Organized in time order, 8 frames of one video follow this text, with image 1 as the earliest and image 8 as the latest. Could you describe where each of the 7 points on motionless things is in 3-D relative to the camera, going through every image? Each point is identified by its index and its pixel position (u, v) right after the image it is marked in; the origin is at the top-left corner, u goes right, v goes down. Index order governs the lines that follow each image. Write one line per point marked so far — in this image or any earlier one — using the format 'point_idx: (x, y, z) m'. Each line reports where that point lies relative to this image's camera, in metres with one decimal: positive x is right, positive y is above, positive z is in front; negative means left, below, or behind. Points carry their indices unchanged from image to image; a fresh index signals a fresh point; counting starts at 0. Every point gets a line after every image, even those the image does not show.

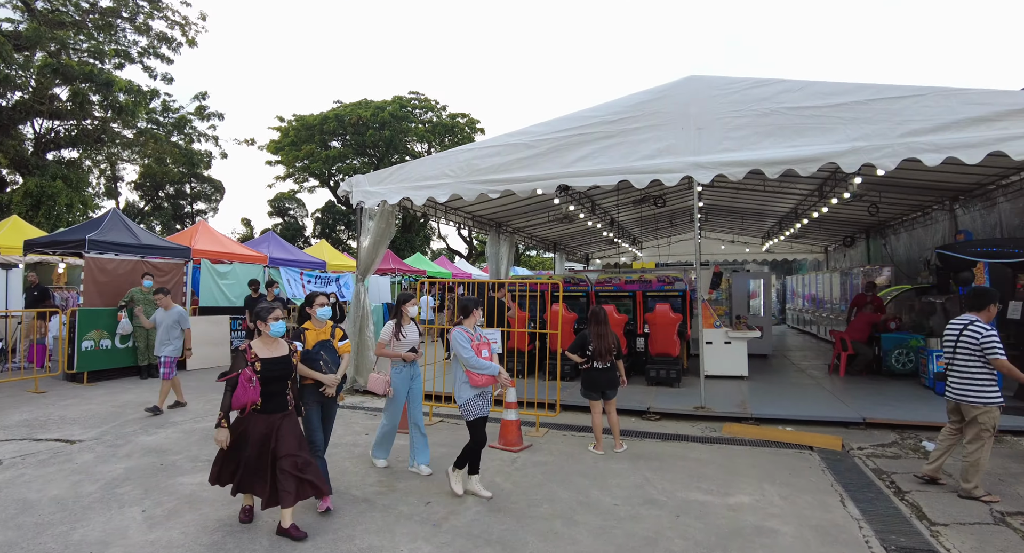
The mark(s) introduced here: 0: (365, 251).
0: (-2.3, +0.4, +7.9) m
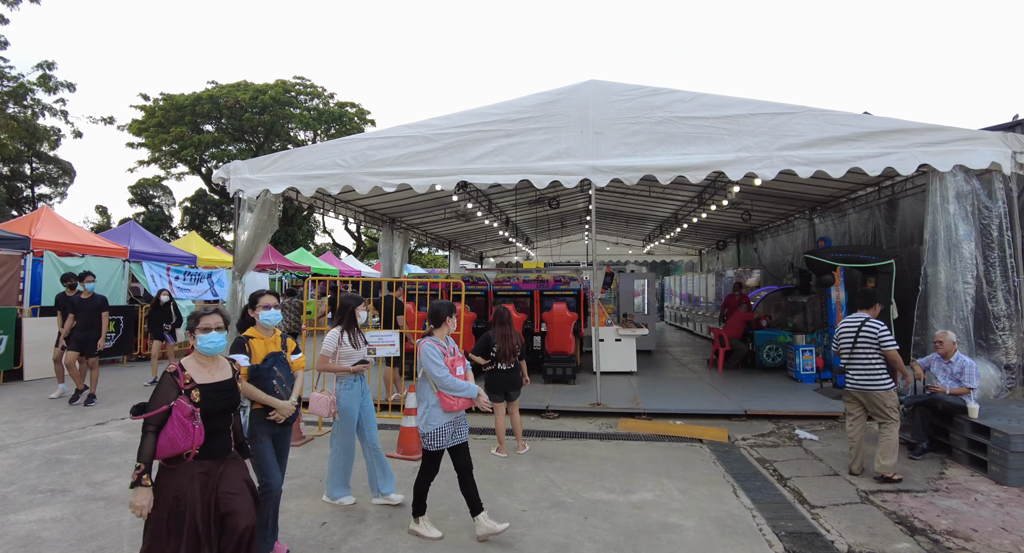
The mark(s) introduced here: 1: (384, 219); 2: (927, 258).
0: (-3.7, +0.4, +7.1) m
1: (-2.8, +1.3, +11.5) m
2: (+4.8, +0.2, +6.0) m
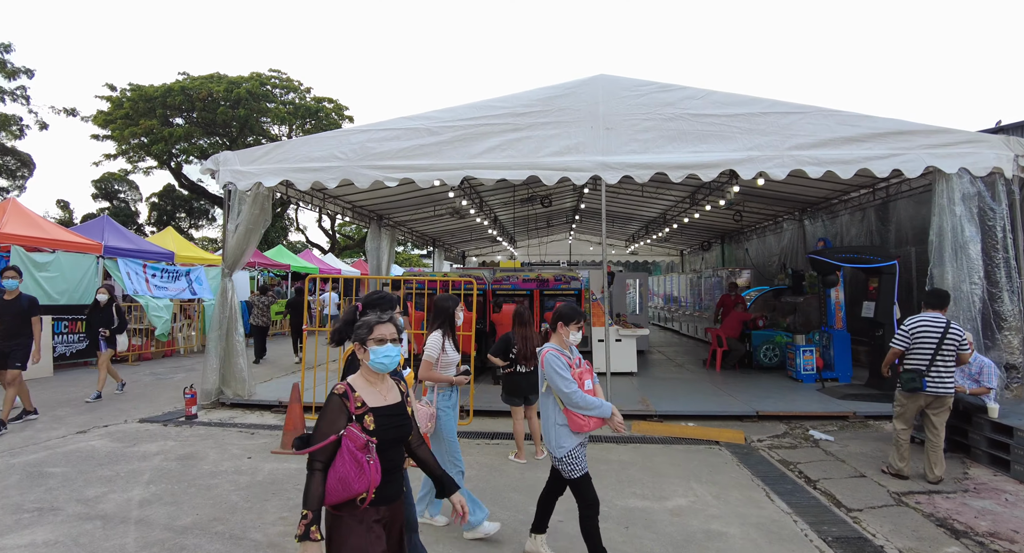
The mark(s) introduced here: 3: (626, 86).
0: (-3.6, +0.4, +6.7) m
1: (-3.0, +1.3, +11.1) m
2: (+4.9, +0.2, +6.0) m
3: (+1.4, +2.3, +6.4) m
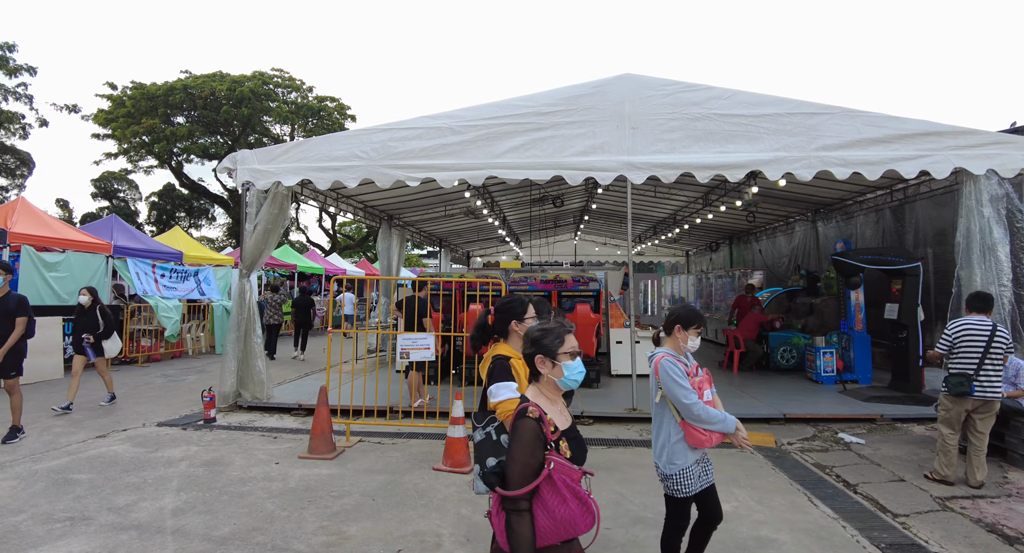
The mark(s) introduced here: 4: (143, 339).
0: (-3.3, +0.4, +6.6) m
1: (-2.8, +1.3, +11.0) m
2: (+5.2, +0.2, +6.0) m
3: (+1.7, +2.3, +6.3) m
4: (-6.6, -1.1, +9.2) m
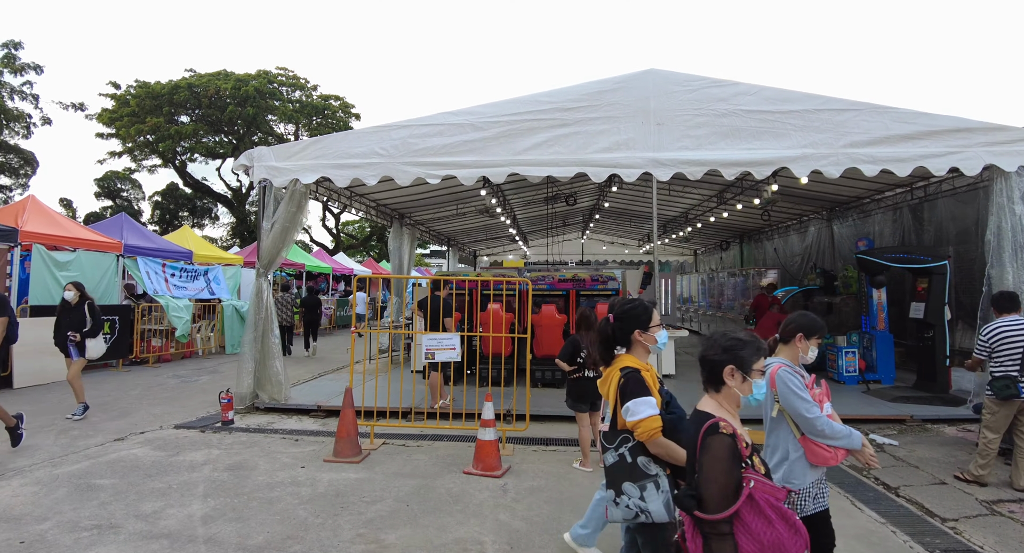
0: (-3.0, +0.4, +6.5) m
1: (-2.5, +1.3, +10.9) m
2: (+5.5, +0.2, +5.9) m
3: (+2.0, +2.3, +6.2) m
4: (-6.3, -1.1, +9.1) m
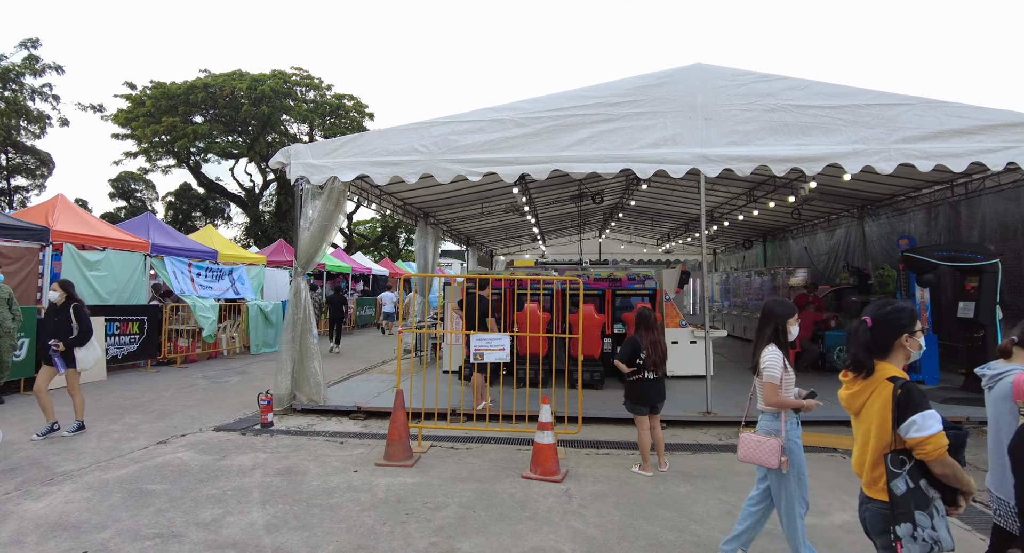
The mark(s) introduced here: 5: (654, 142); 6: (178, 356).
0: (-2.5, +0.4, +6.4) m
1: (-2.0, +1.3, +10.8) m
2: (+6.0, +0.2, +5.7) m
3: (+2.5, +2.3, +6.1) m
4: (-5.8, -1.1, +9.0) m
5: (+1.6, +1.5, +6.0) m
6: (-5.7, -1.4, +8.9) m
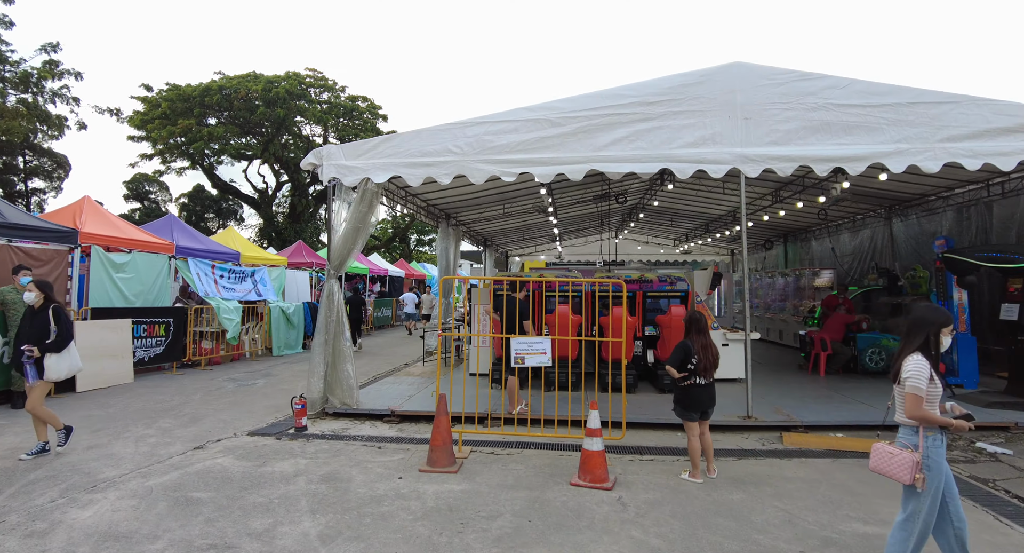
0: (-2.1, +0.4, +6.3) m
1: (-1.5, +1.3, +10.7) m
2: (+6.4, +0.2, +5.6) m
3: (+2.9, +2.3, +6.0) m
4: (-5.3, -1.1, +9.0) m
5: (+2.0, +1.5, +5.9) m
6: (-5.3, -1.4, +8.9) m
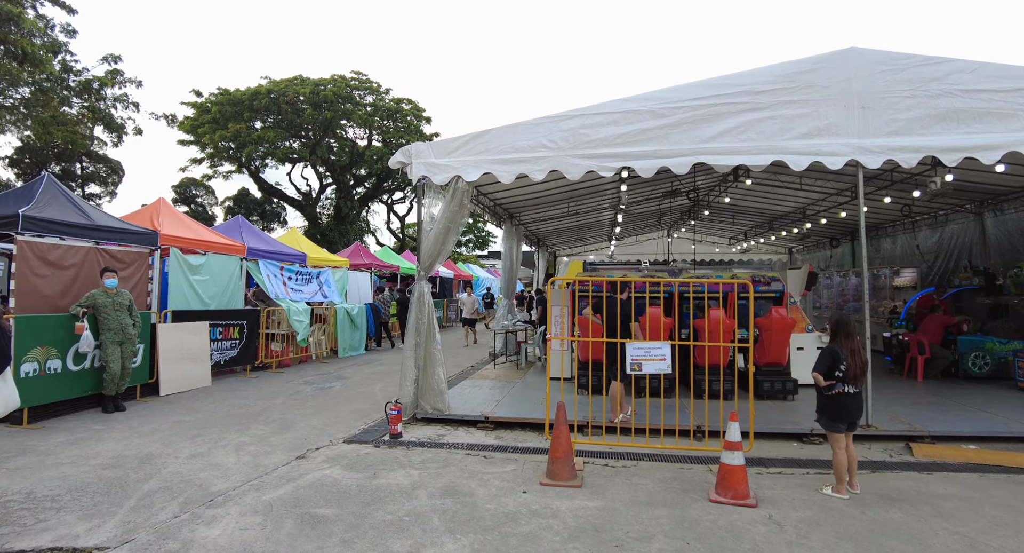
0: (-1.0, +0.4, +6.1) m
1: (-0.2, +1.3, +10.5) m
2: (+7.4, +0.2, +5.0) m
3: (+4.0, +2.3, +5.5) m
4: (-4.1, -1.2, +8.9) m
5: (+3.1, +1.5, +5.5) m
6: (-4.0, -1.4, +8.8) m
